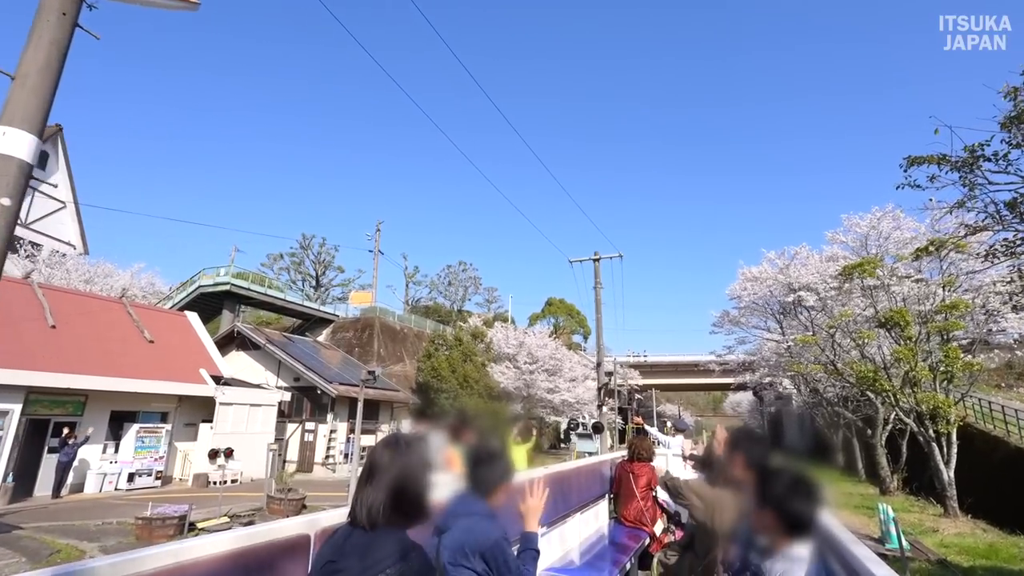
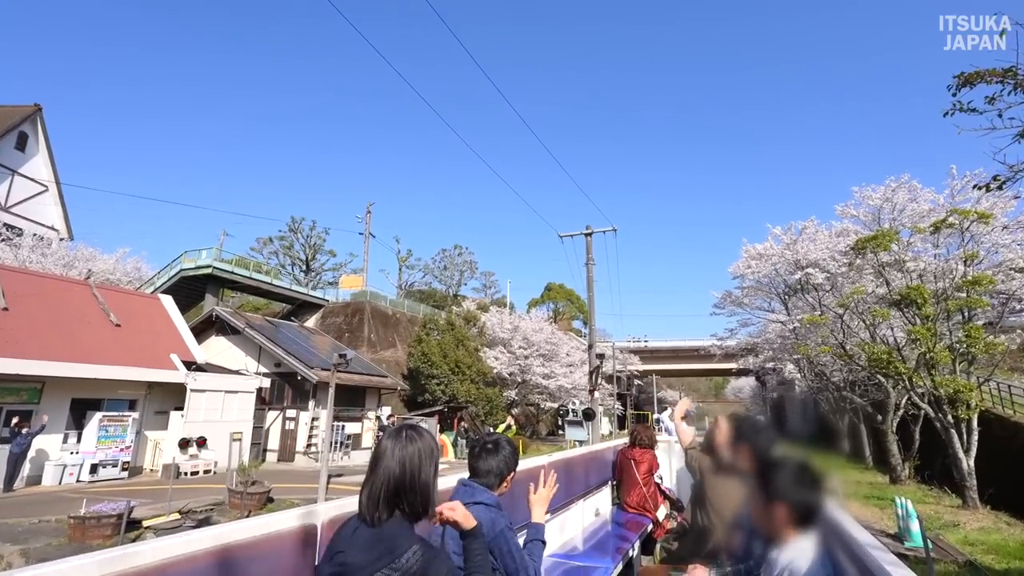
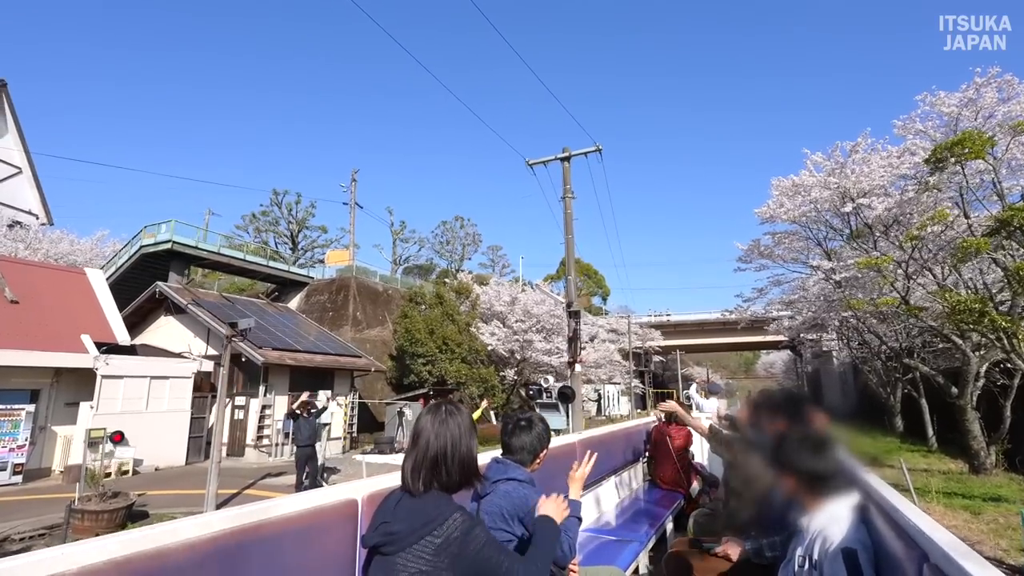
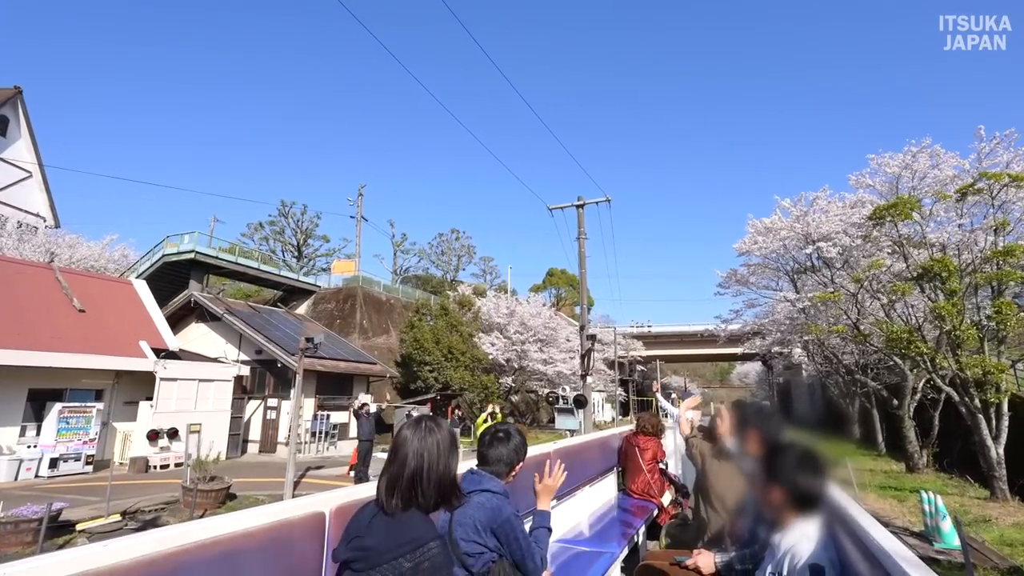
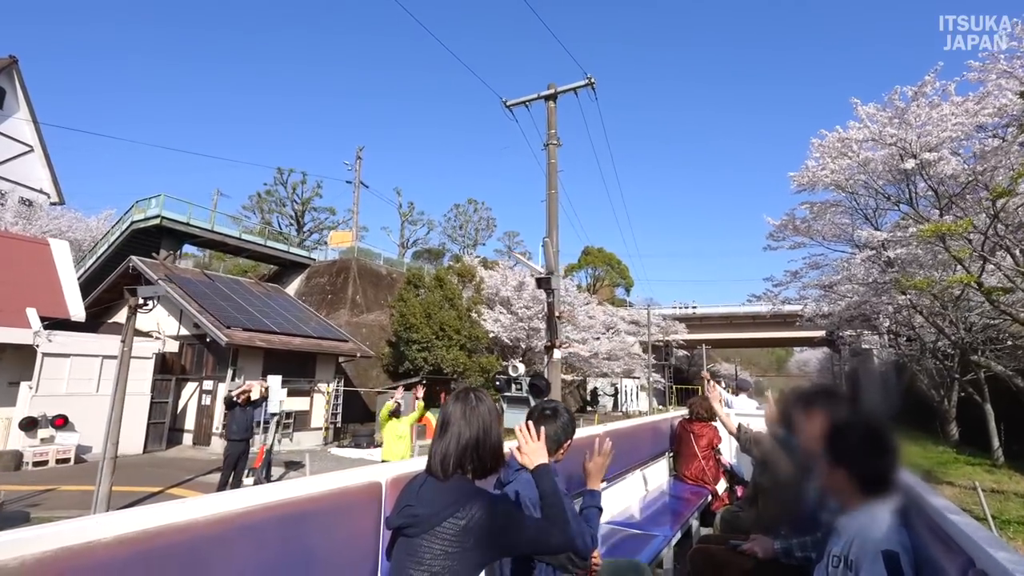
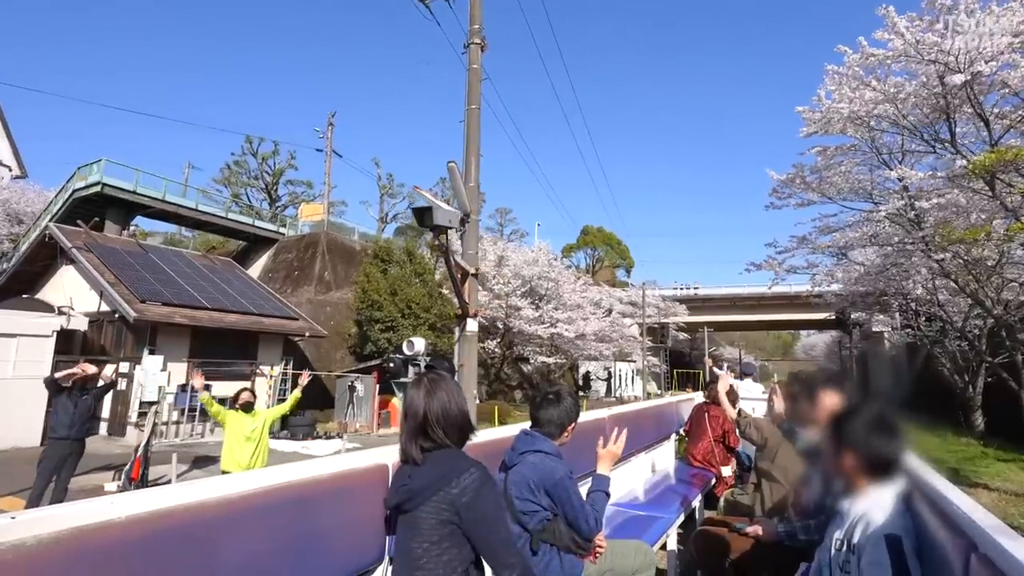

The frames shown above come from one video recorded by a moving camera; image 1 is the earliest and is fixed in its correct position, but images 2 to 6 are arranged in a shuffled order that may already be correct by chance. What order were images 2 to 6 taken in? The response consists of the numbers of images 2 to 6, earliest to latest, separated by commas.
2, 4, 3, 5, 6
